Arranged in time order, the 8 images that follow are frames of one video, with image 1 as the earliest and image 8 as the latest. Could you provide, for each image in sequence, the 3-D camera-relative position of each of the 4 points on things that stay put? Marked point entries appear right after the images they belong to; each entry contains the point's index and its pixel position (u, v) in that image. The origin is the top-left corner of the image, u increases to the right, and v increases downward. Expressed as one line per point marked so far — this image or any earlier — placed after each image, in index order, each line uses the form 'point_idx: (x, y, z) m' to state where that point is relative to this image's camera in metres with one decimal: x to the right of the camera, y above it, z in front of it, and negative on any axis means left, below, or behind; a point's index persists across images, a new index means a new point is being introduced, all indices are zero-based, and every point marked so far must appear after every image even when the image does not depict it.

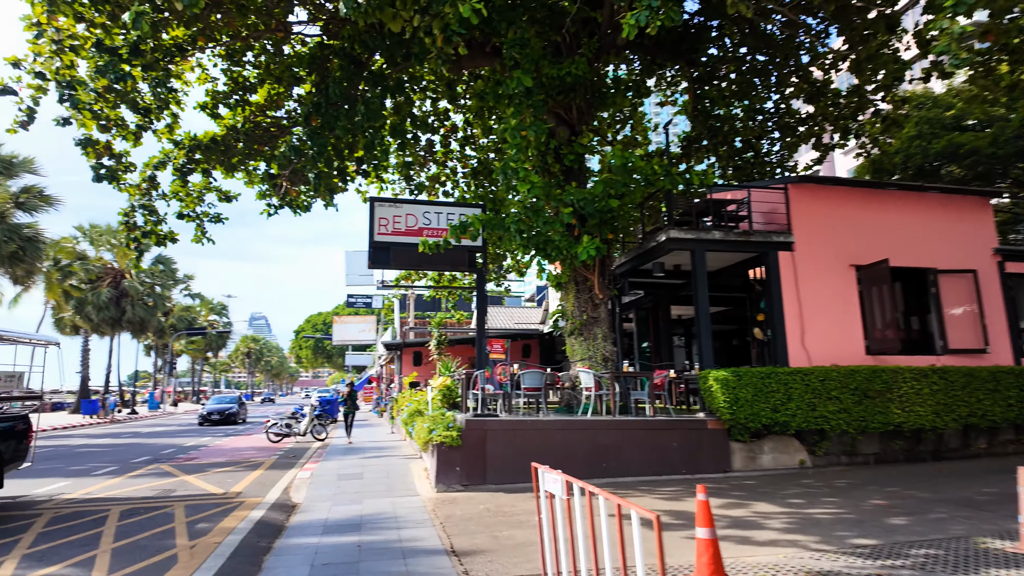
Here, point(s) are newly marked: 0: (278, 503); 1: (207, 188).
0: (-3.0, -2.7, +7.6) m
1: (-7.1, +2.3, +13.9) m
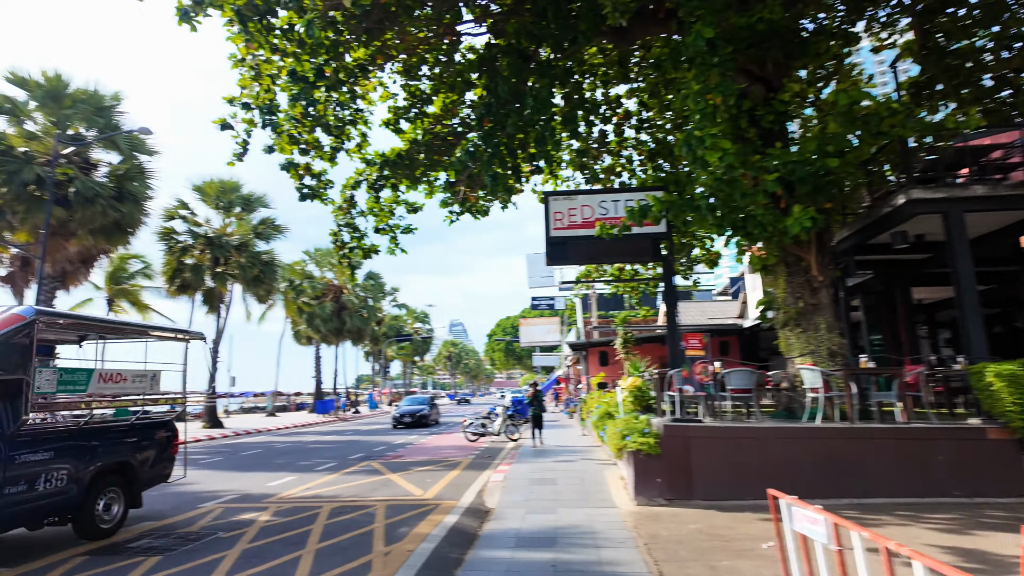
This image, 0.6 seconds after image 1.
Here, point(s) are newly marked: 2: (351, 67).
0: (-0.5, -2.7, +7.4) m
1: (-2.8, +2.1, +14.6) m
2: (-3.0, +4.1, +11.1) m
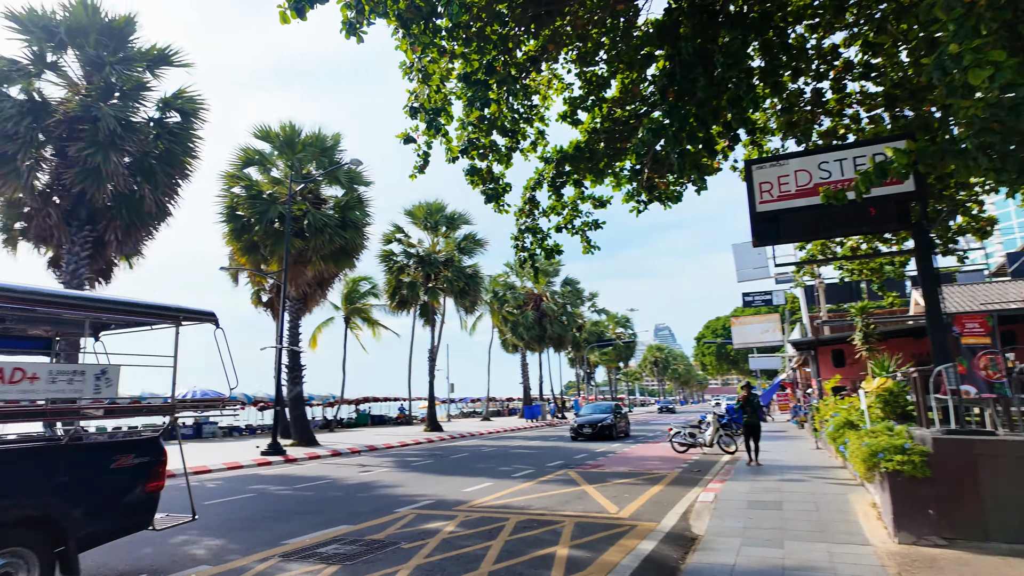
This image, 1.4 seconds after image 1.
0: (+1.7, -2.6, +6.2) m
1: (+1.6, +2.1, +14.0) m
2: (+0.2, +4.1, +10.7) m
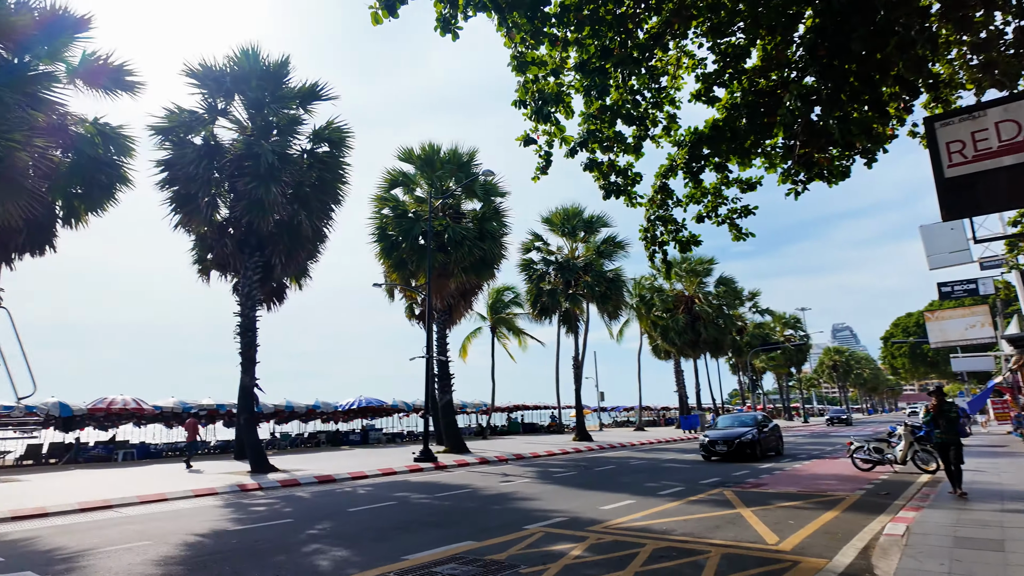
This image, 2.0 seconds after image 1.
0: (+2.9, -2.4, +5.0) m
1: (+4.5, +2.2, +12.7) m
2: (+2.2, +4.1, +9.9) m
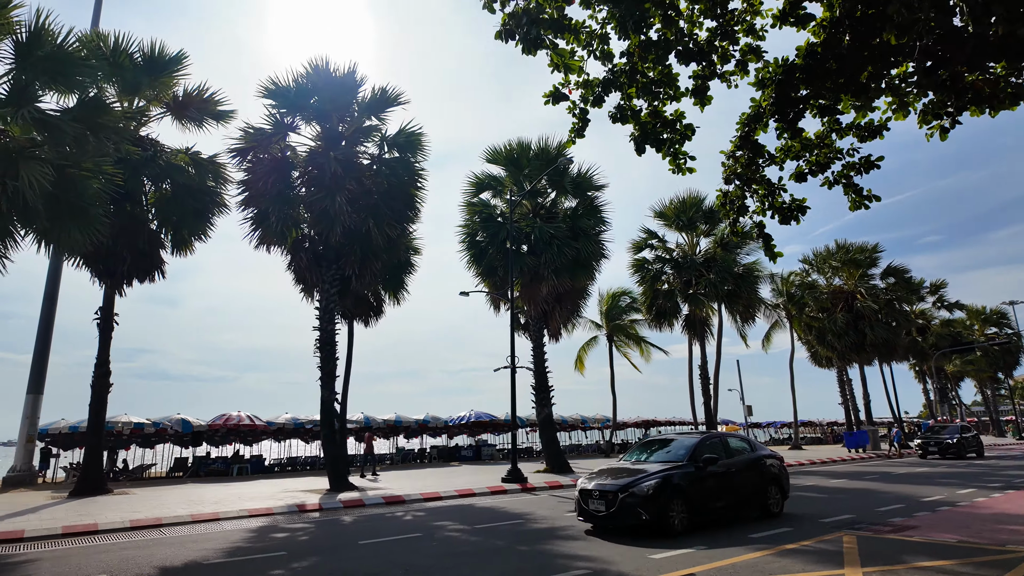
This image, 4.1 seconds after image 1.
0: (+2.1, -2.0, +2.6) m
1: (+5.3, +2.6, +9.8) m
2: (+2.3, +4.4, +7.7) m
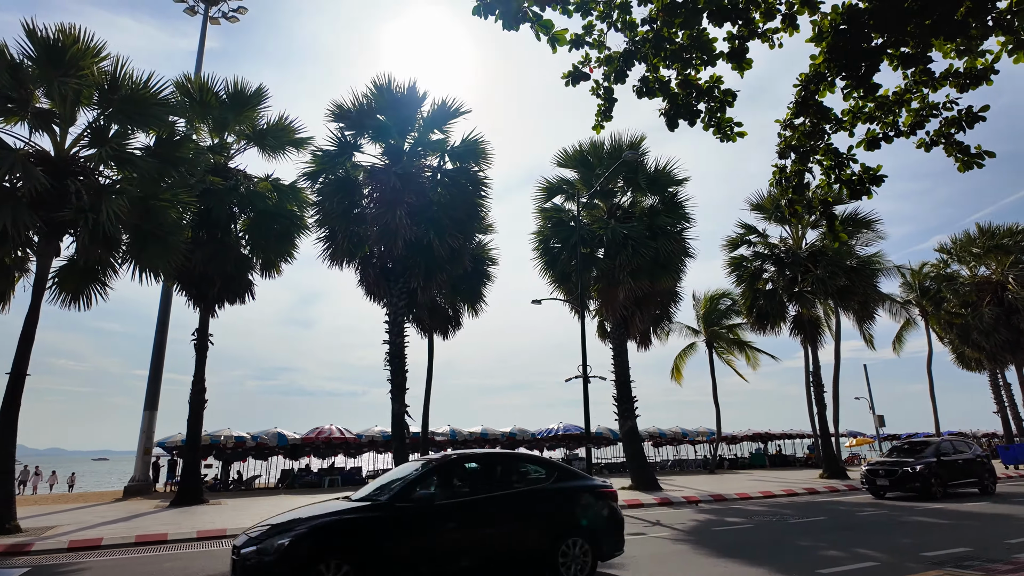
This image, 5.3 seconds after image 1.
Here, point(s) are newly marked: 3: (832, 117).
0: (+1.4, -1.8, +1.6) m
1: (+5.7, +2.8, +8.2) m
2: (+2.2, +4.5, +6.8) m
3: (+4.2, +2.3, +7.8) m
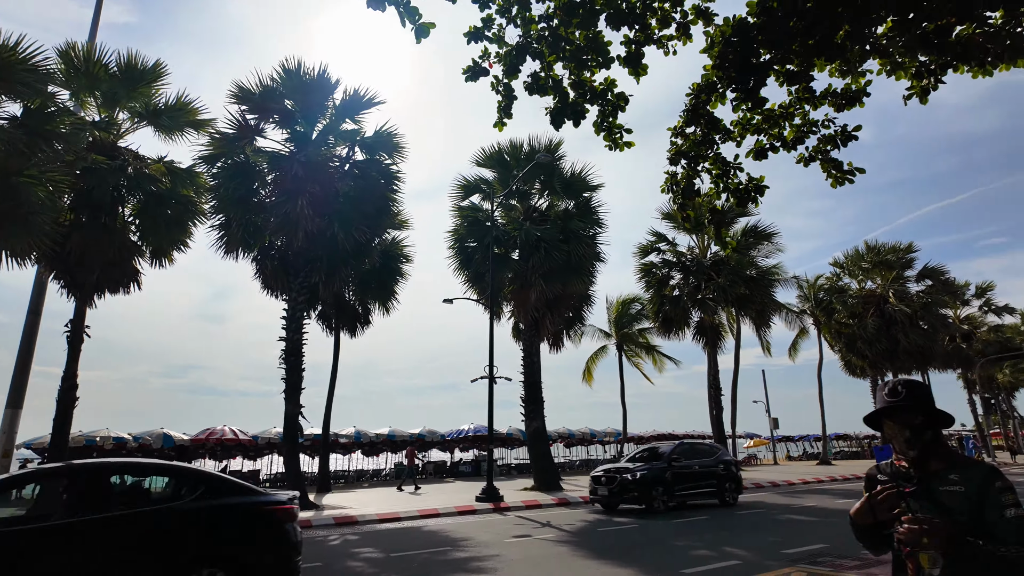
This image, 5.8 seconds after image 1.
0: (+0.7, -1.8, +1.6) m
1: (+4.2, +2.7, +8.6) m
2: (+1.0, +4.5, +6.8) m
3: (+2.8, +2.2, +8.1) m
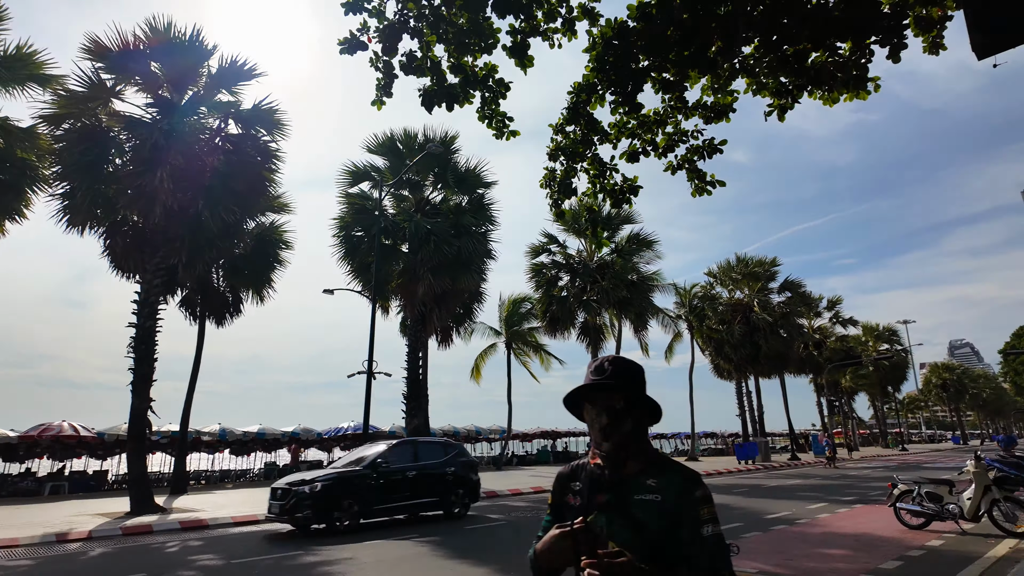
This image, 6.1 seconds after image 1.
0: (0.0, -1.7, +1.4) m
1: (+2.5, +2.6, +8.9) m
2: (-0.2, +4.6, +6.6) m
3: (+1.1, +2.2, +8.2) m
